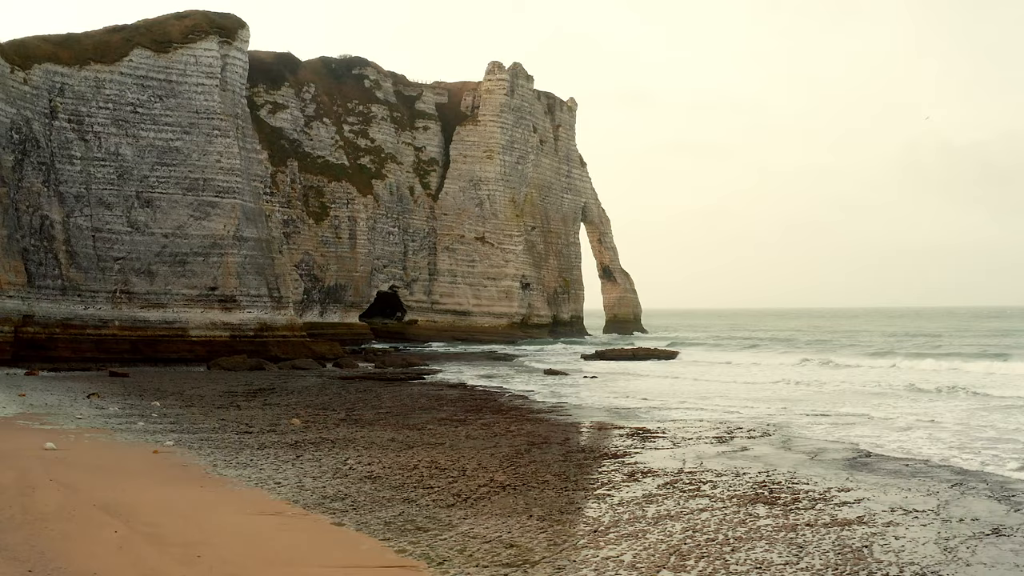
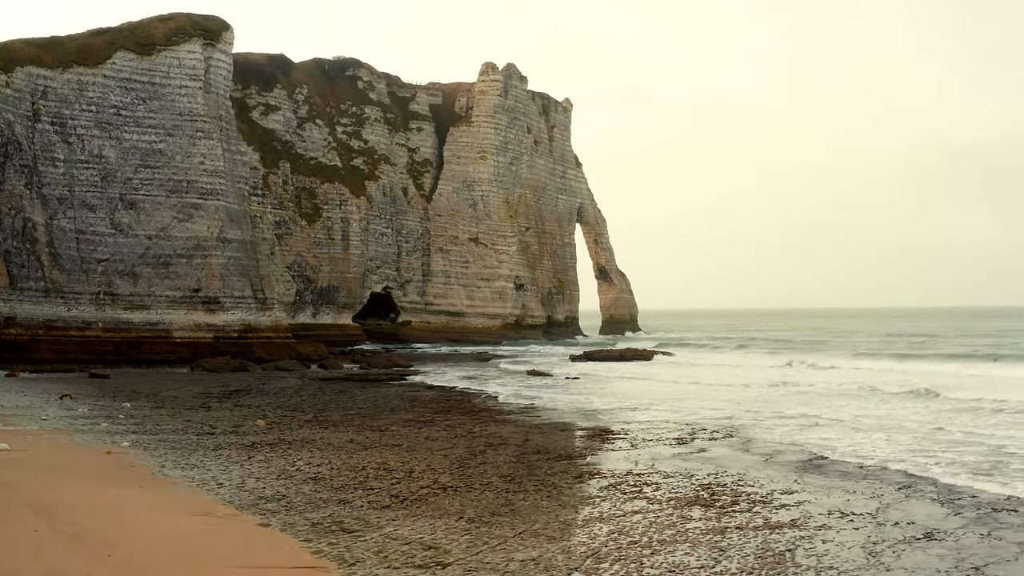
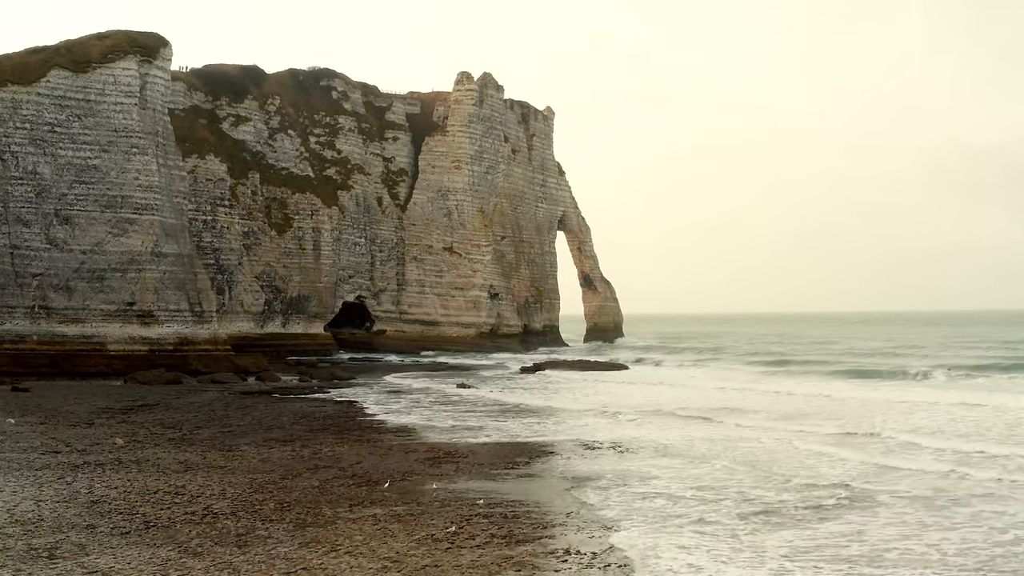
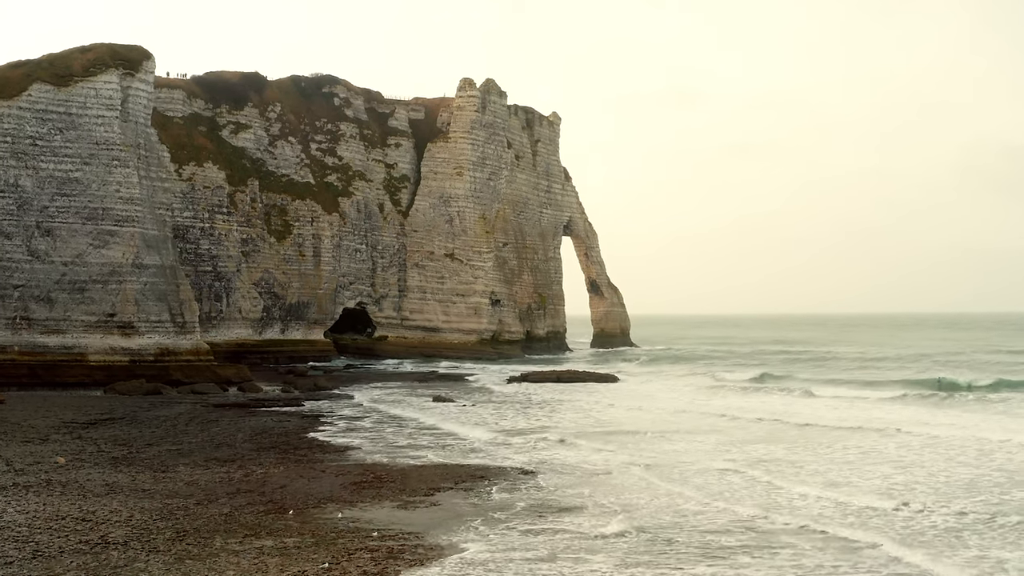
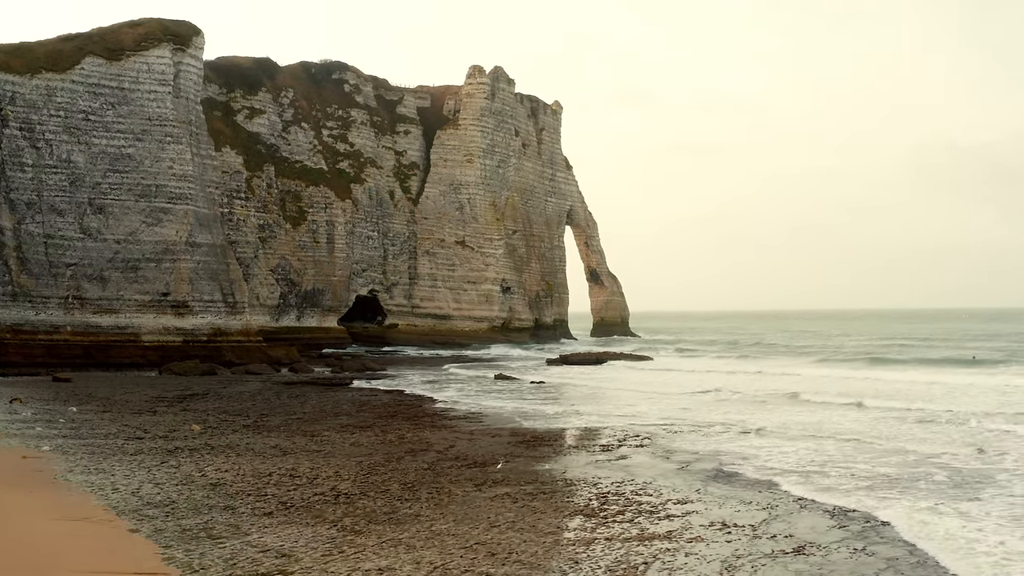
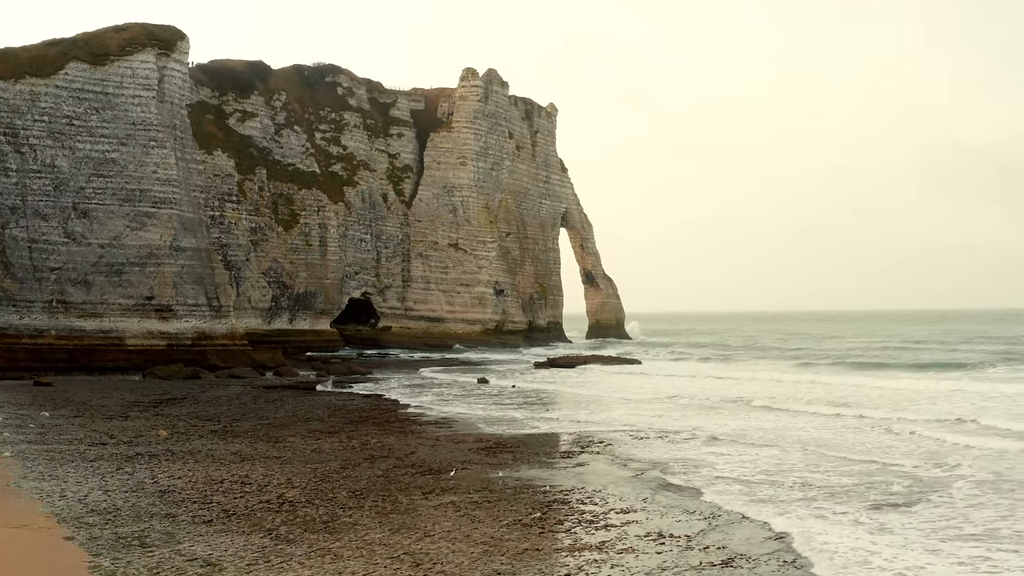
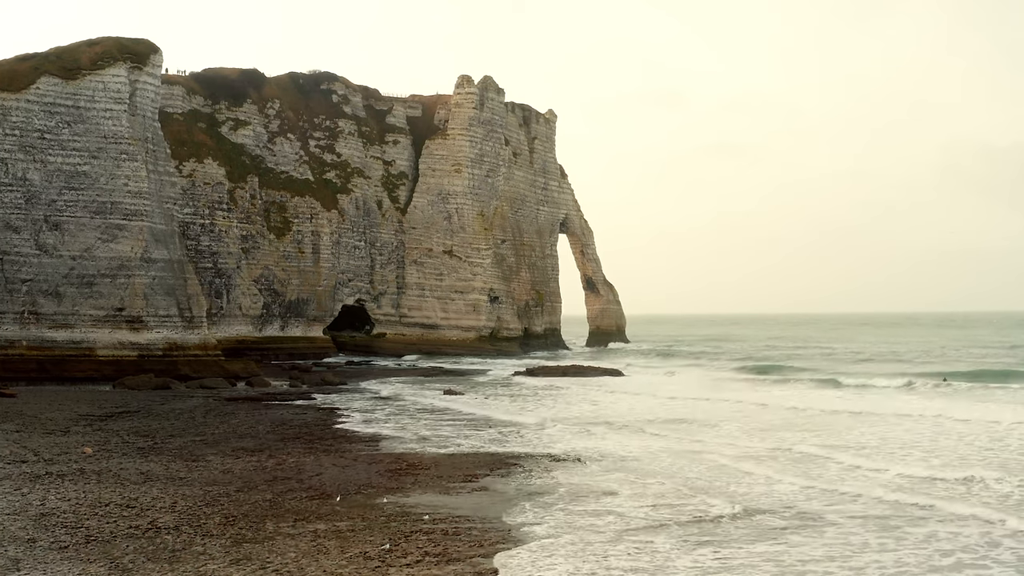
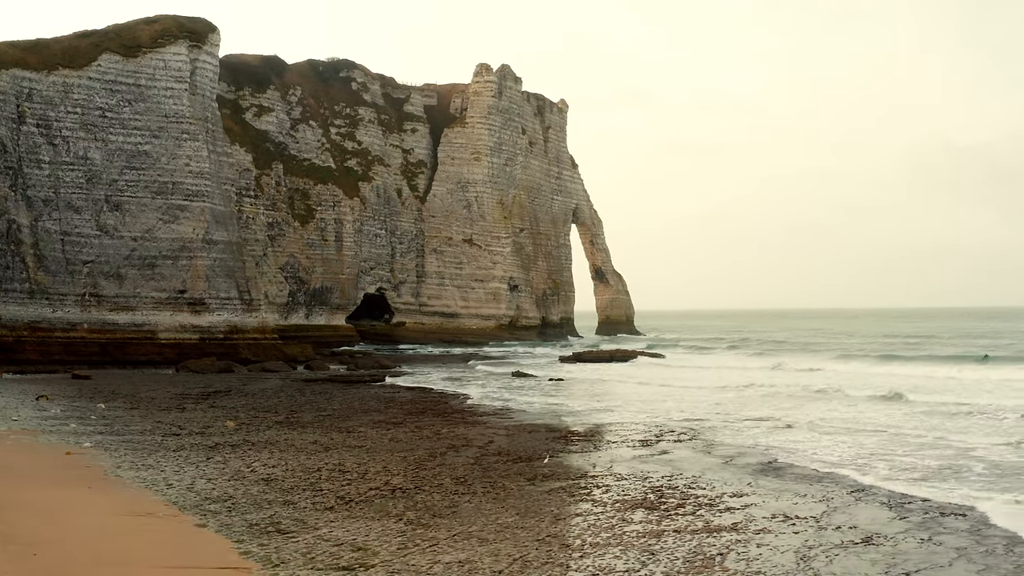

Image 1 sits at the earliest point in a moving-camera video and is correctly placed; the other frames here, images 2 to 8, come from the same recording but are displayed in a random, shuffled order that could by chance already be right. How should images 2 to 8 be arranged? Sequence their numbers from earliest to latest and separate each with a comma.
2, 8, 5, 6, 3, 7, 4
